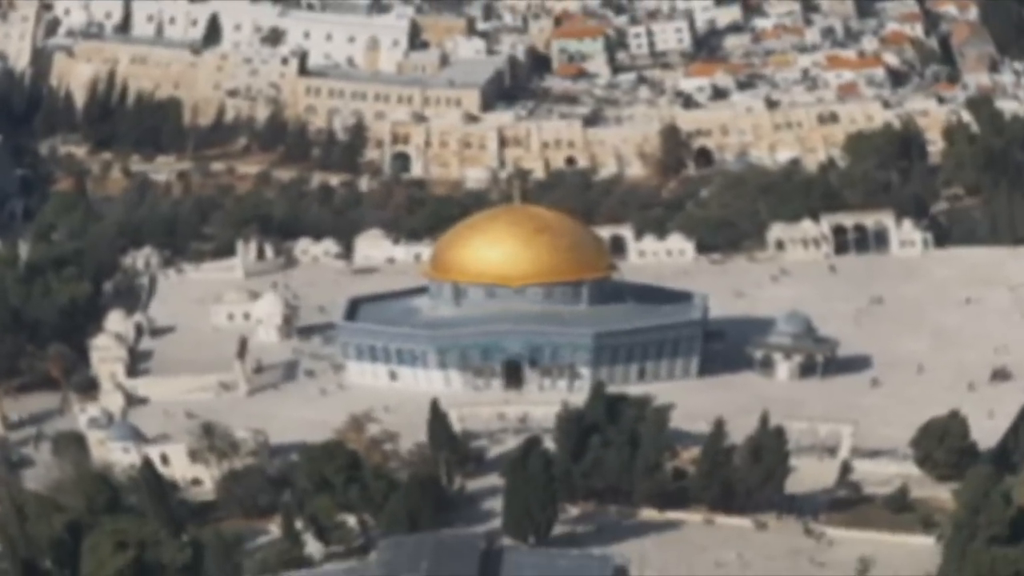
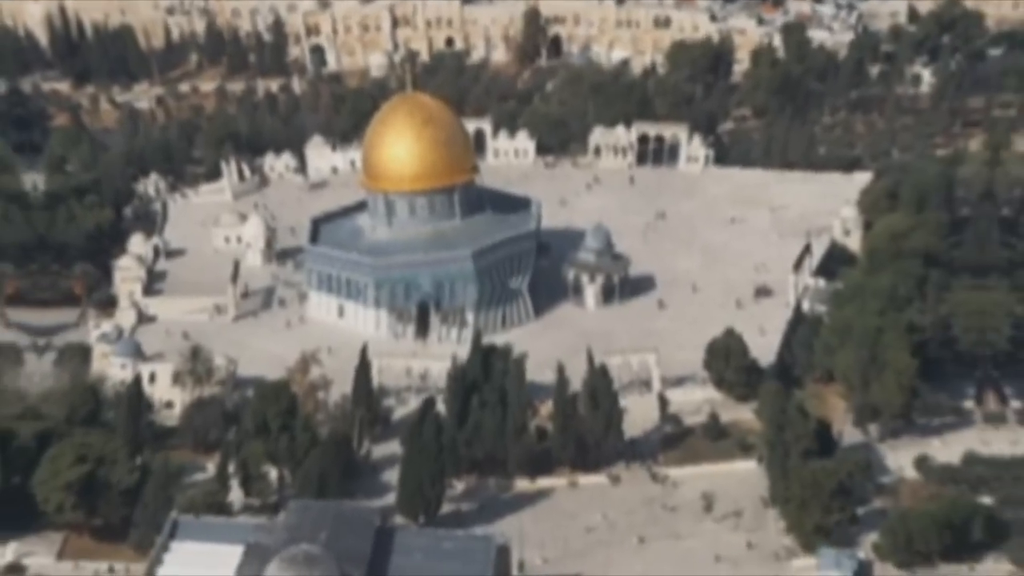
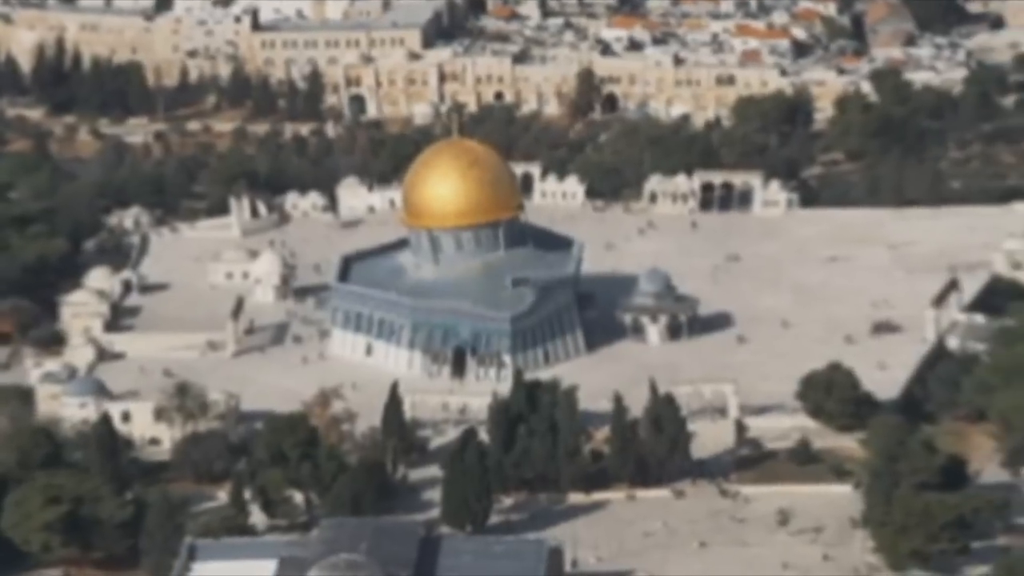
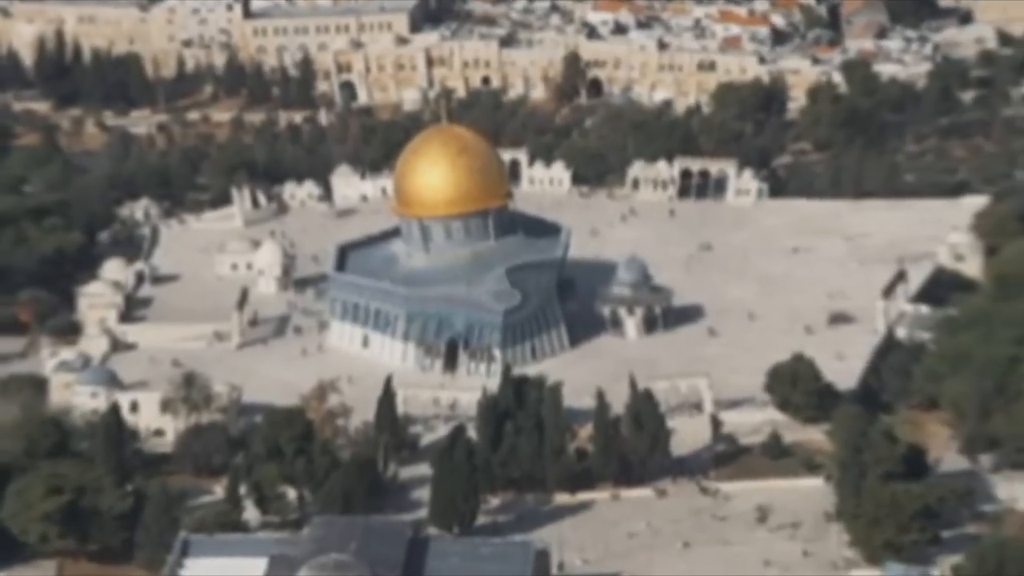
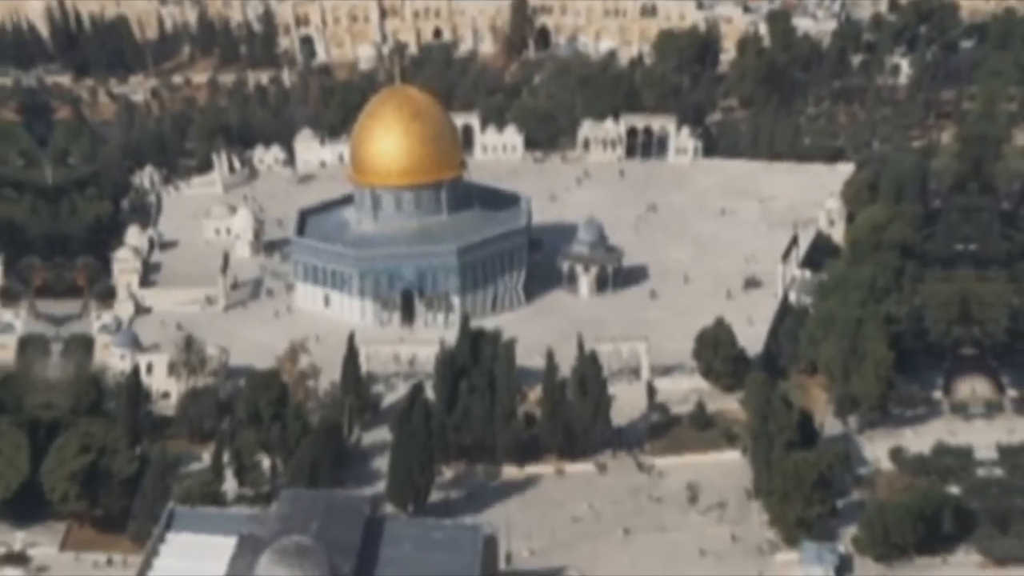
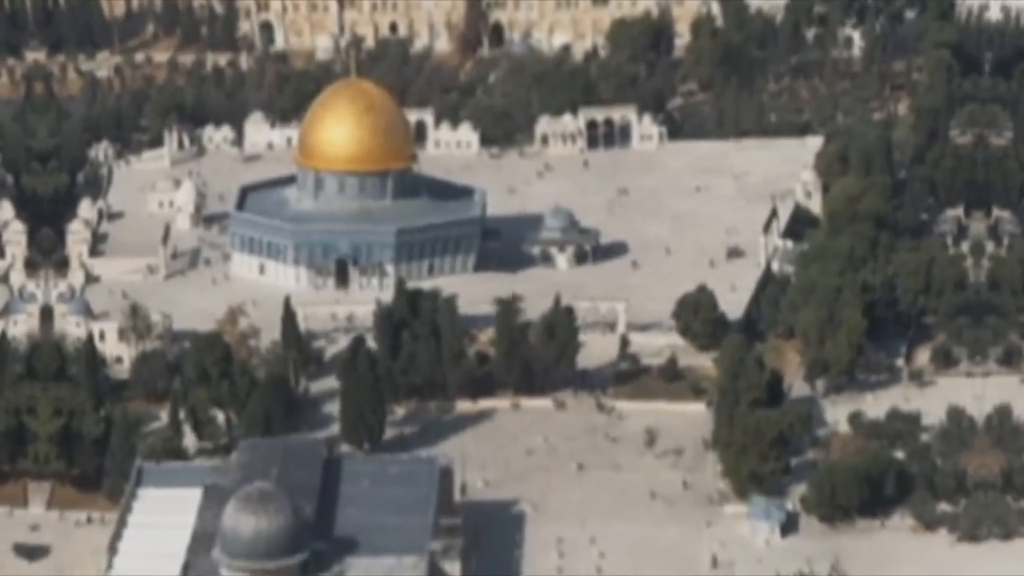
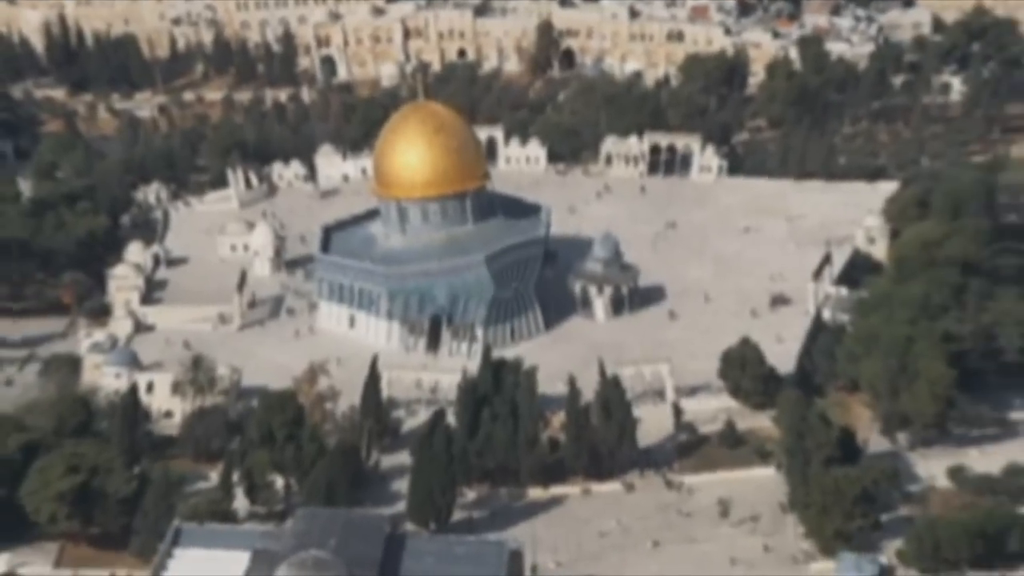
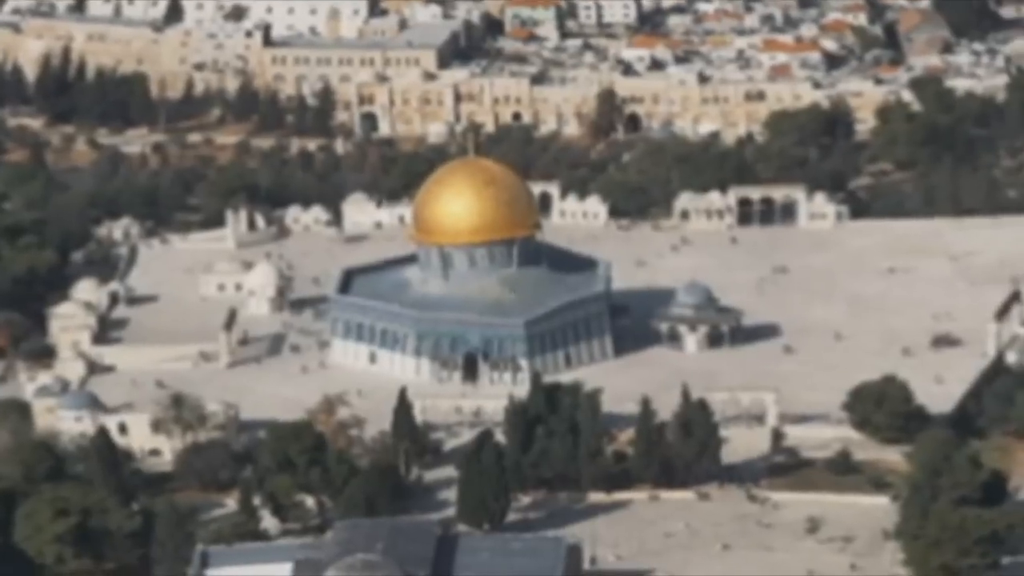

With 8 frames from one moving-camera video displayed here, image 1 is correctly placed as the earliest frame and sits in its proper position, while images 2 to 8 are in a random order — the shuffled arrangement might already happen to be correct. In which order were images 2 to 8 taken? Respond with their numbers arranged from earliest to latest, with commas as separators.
8, 3, 4, 7, 2, 5, 6
